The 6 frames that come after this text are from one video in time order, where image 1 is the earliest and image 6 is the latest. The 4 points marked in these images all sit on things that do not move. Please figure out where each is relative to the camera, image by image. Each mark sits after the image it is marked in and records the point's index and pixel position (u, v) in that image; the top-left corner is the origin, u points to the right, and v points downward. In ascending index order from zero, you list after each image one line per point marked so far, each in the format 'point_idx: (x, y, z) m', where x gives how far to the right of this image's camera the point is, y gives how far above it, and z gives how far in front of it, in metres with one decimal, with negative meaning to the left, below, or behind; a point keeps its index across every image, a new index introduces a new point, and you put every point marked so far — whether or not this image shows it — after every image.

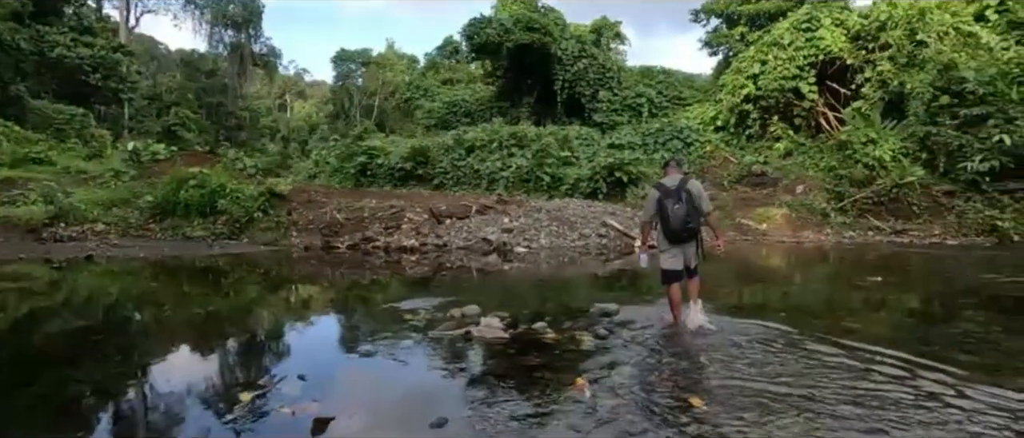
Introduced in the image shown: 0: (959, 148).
0: (+10.7, +1.7, +18.3) m
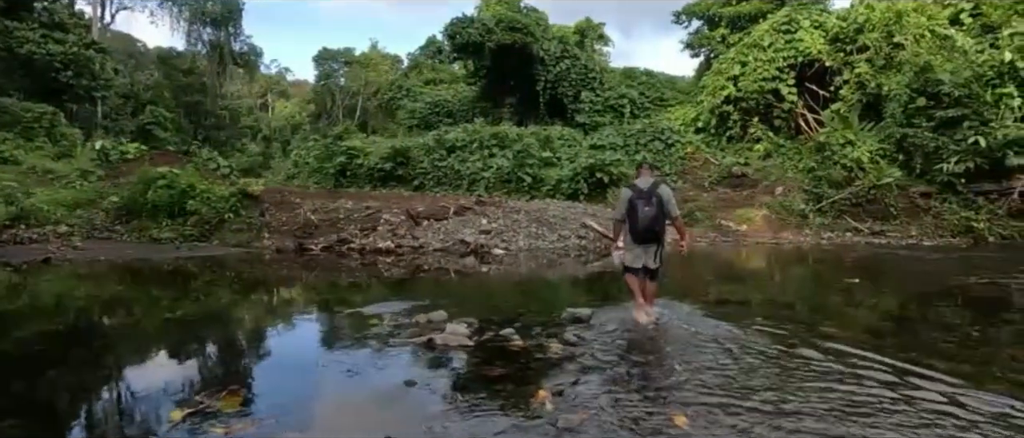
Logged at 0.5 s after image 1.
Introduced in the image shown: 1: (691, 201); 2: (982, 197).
0: (+10.3, +1.7, +18.4) m
1: (+4.6, +0.5, +19.6) m
2: (+11.0, +0.5, +17.9) m
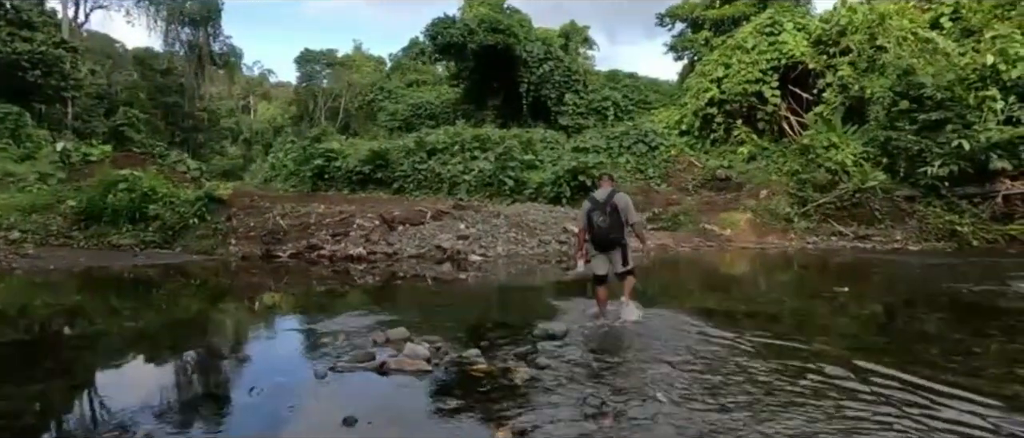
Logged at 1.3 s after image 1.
0: (+9.8, +1.6, +18.2) m
1: (+4.1, +0.4, +19.3) m
2: (+10.5, +0.4, +17.7) m
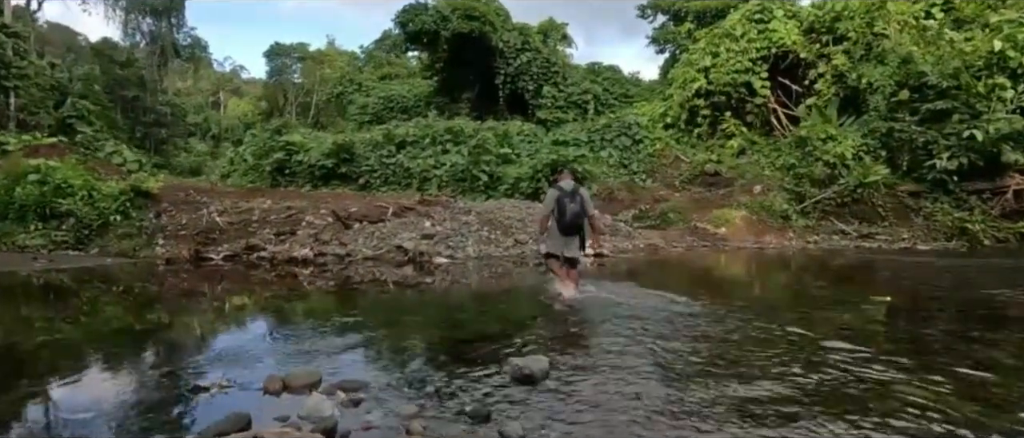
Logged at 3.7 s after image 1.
0: (+9.2, +1.6, +16.9) m
1: (+3.5, +0.4, +17.8) m
2: (+10.0, +0.5, +16.4) m
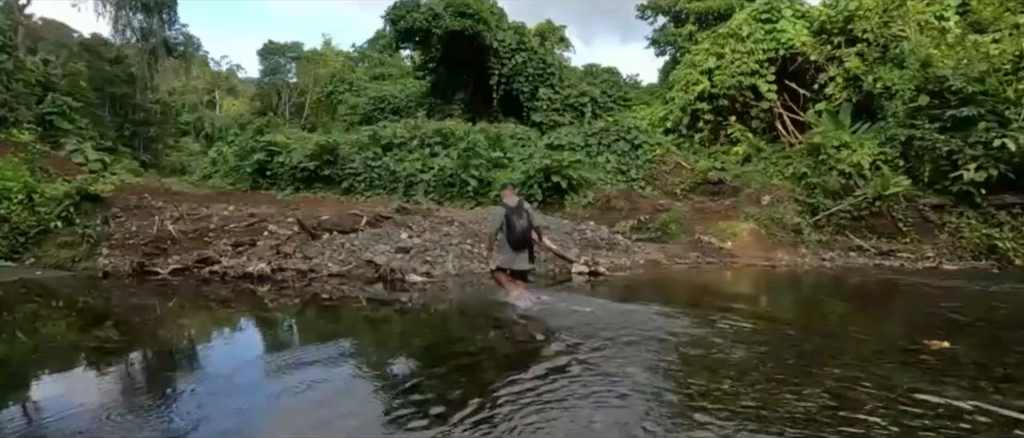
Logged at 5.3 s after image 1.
0: (+9.0, +1.3, +15.7) m
1: (+3.3, +0.2, +16.6) m
2: (+9.8, +0.1, +15.2) m
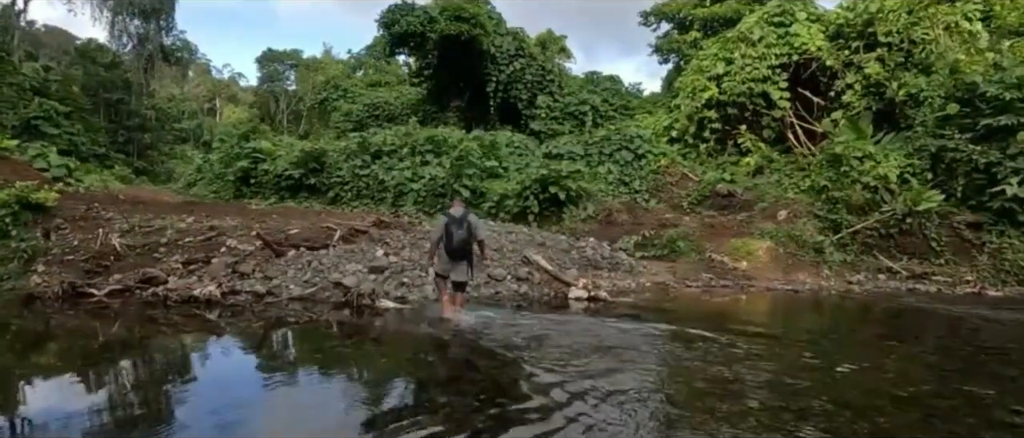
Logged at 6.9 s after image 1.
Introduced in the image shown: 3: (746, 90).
0: (+8.9, +1.0, +14.4) m
1: (+3.2, -0.2, +15.3) m
2: (+9.6, -0.2, +13.9) m
3: (+6.2, +3.4, +19.7) m
